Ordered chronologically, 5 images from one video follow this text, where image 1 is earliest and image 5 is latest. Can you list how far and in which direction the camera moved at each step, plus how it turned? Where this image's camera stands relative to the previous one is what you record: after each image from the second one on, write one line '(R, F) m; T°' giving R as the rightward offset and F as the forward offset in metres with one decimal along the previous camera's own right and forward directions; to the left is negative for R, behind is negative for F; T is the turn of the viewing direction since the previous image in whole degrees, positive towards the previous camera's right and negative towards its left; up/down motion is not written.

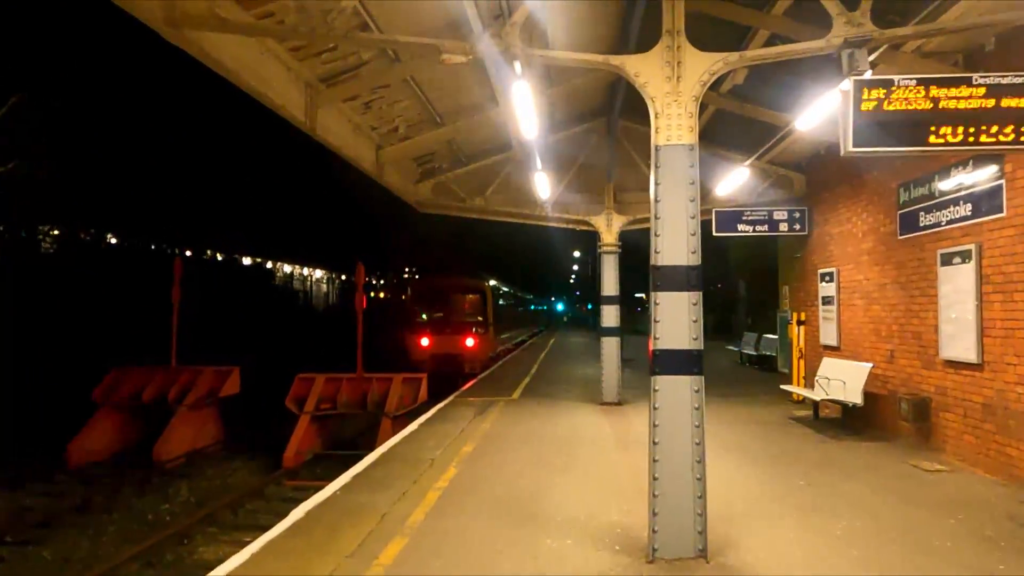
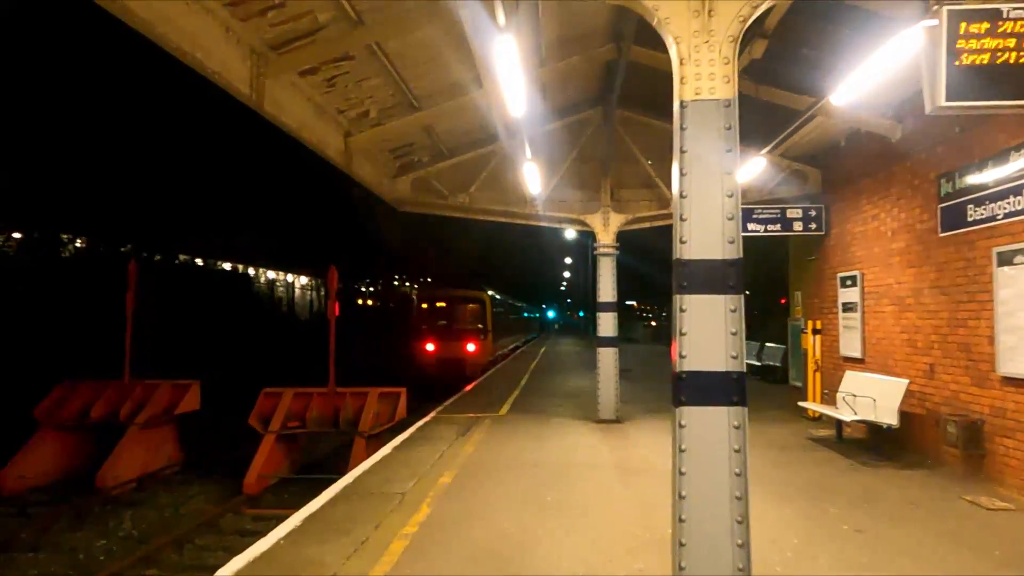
(+0.1, +1.4) m; +1°
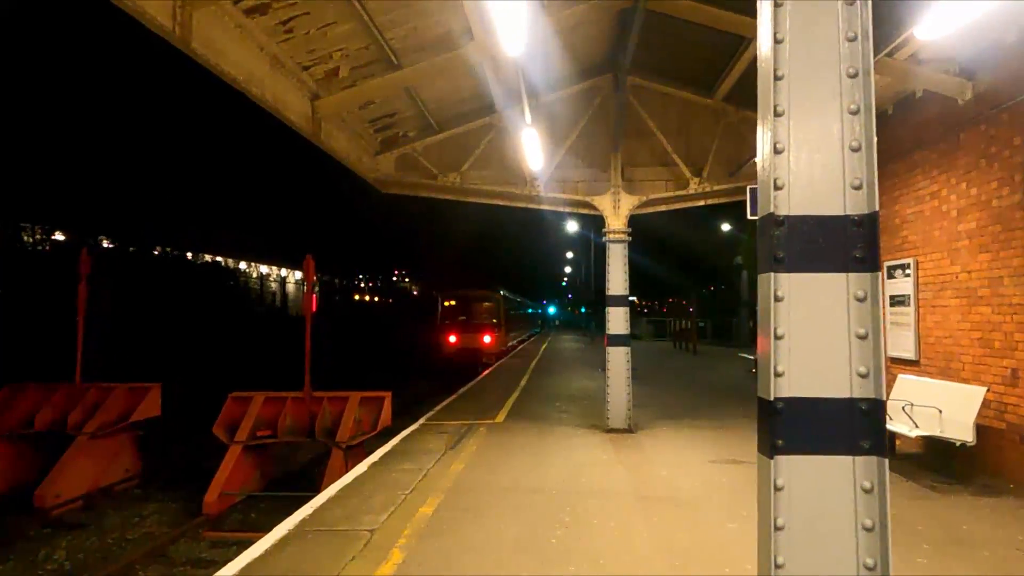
(0.0, +1.6) m; 0°
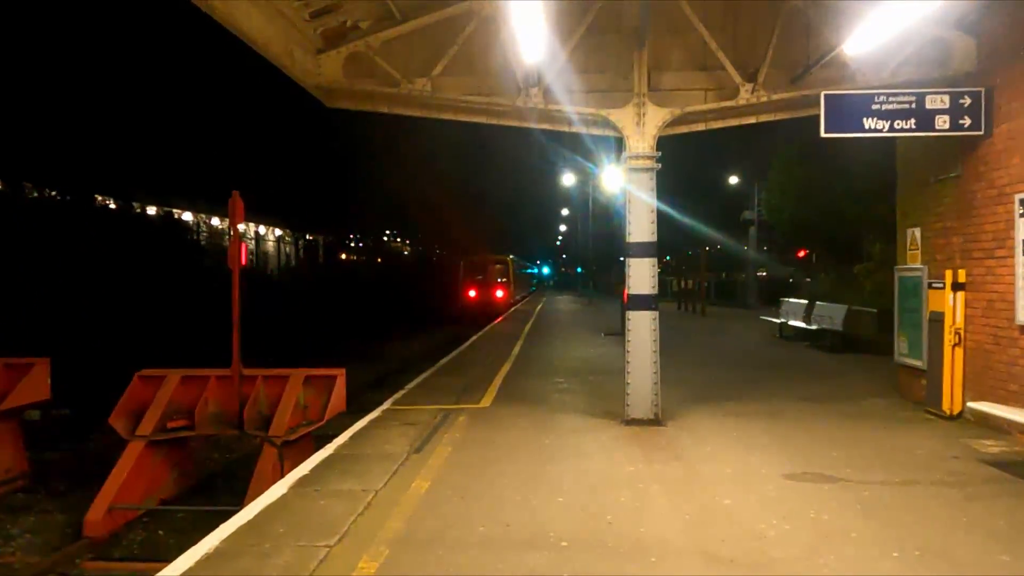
(+0.1, +3.0) m; 0°
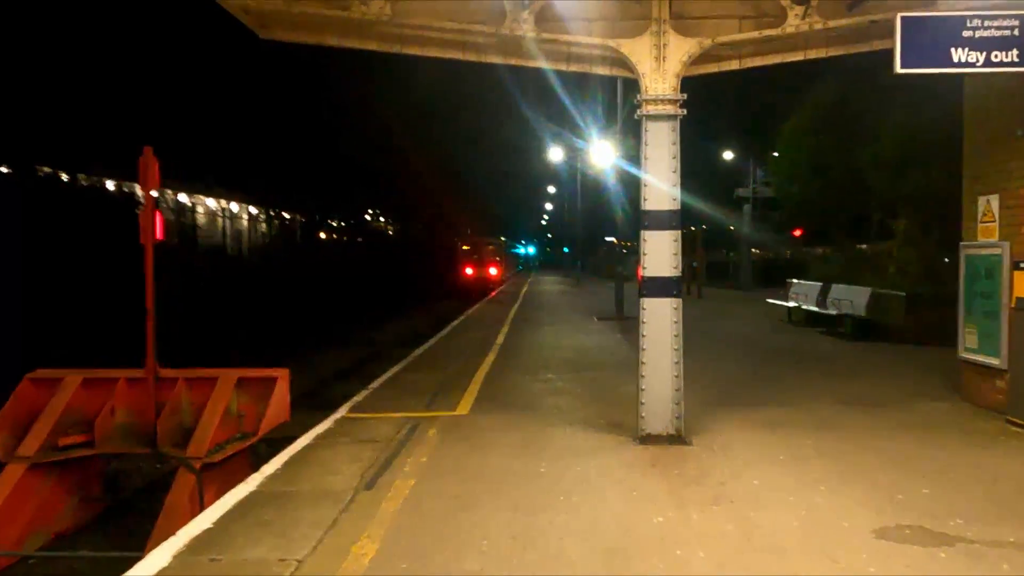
(0.0, +1.9) m; +1°
